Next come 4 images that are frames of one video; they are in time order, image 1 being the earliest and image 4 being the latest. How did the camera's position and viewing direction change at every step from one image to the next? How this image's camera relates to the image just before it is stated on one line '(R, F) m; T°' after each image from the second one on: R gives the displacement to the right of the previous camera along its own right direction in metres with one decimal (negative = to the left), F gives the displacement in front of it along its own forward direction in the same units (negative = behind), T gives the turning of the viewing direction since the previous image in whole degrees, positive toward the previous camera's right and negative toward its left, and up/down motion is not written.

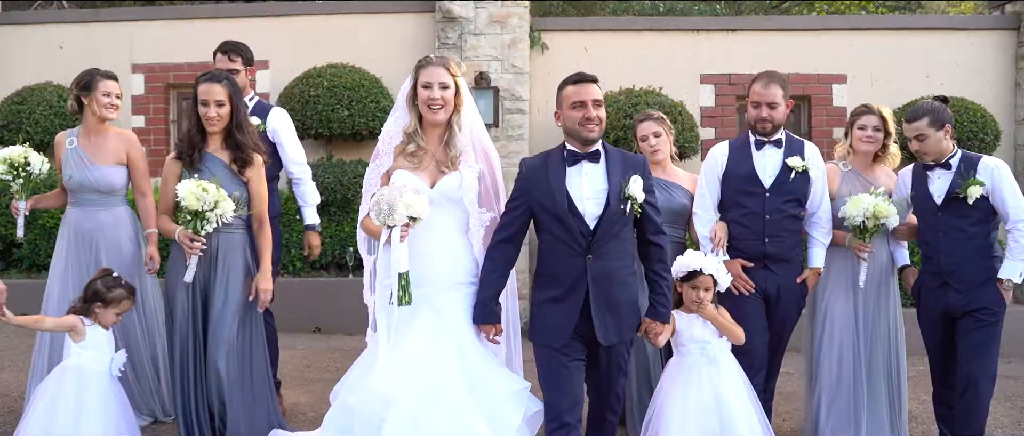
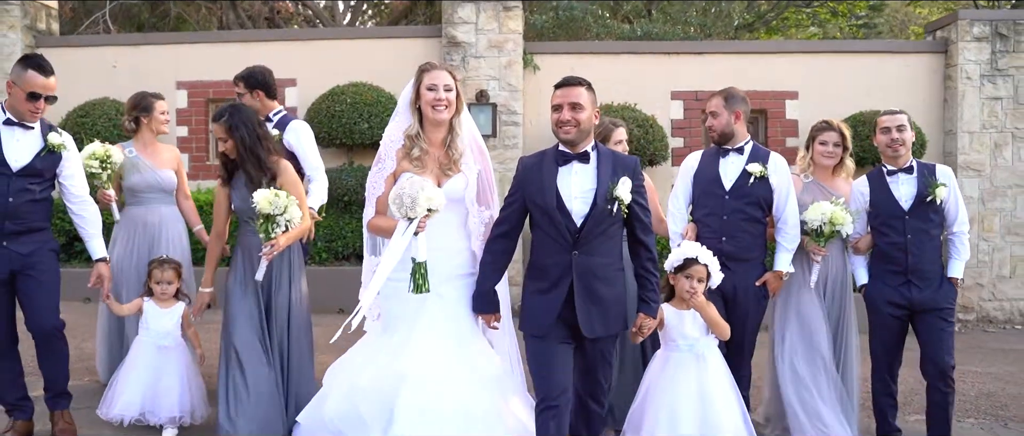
(0.0, -1.1) m; 0°
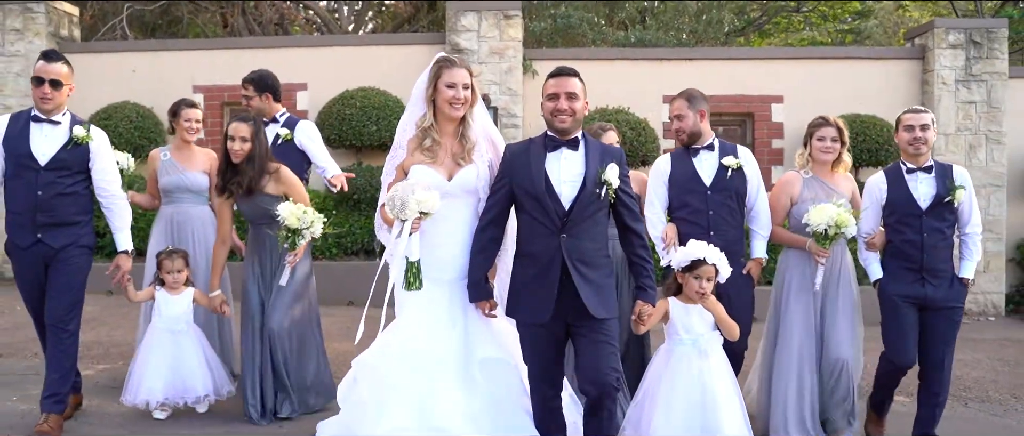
(0.0, -0.5) m; 0°
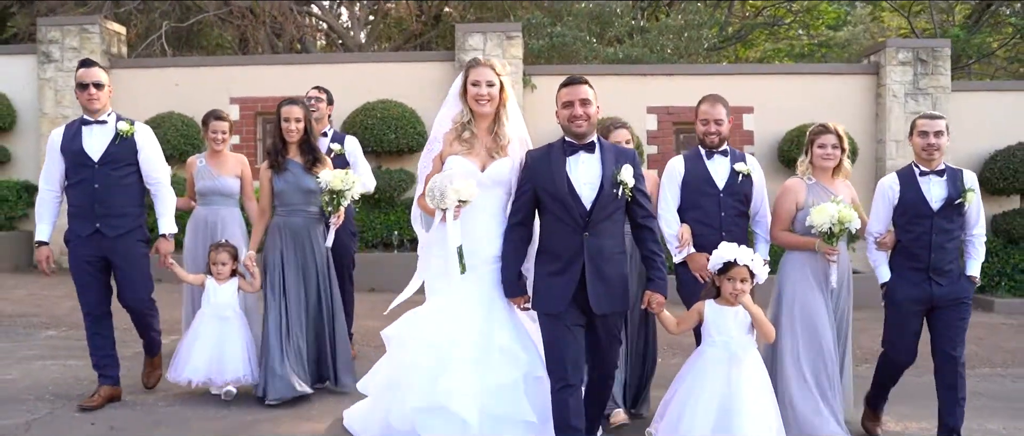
(0.0, -1.1) m; 0°
